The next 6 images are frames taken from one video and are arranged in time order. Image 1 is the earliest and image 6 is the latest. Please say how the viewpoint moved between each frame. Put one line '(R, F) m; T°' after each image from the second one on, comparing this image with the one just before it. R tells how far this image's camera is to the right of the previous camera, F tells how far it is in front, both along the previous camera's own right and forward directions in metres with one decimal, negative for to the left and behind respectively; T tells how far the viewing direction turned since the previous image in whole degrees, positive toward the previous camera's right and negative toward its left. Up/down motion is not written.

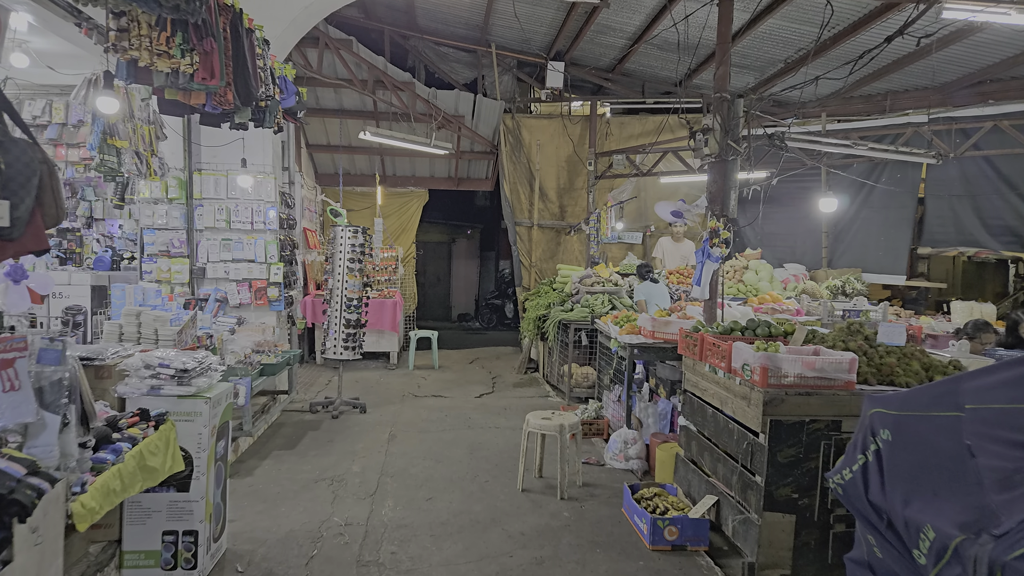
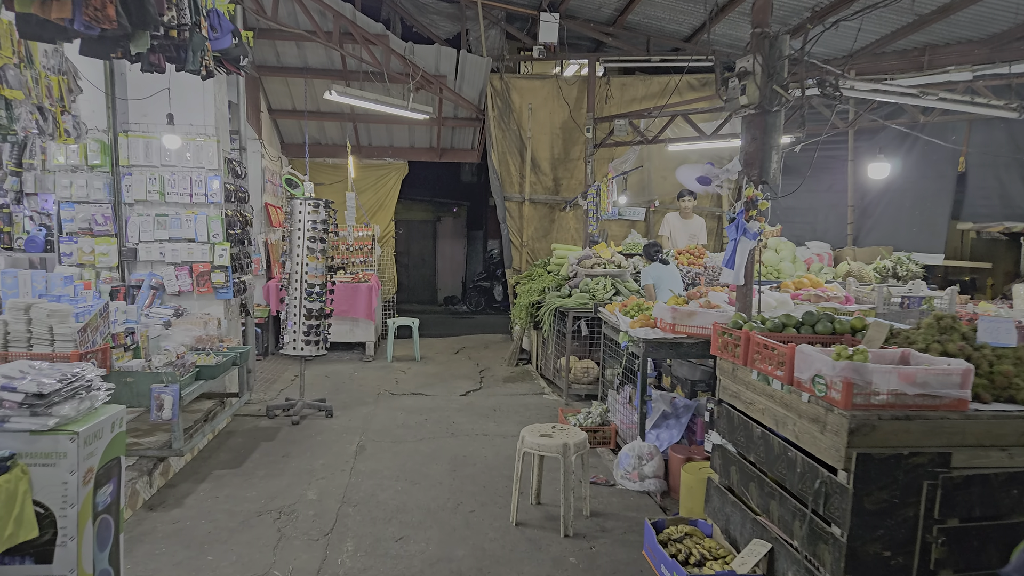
(0.0, +0.9) m; +1°
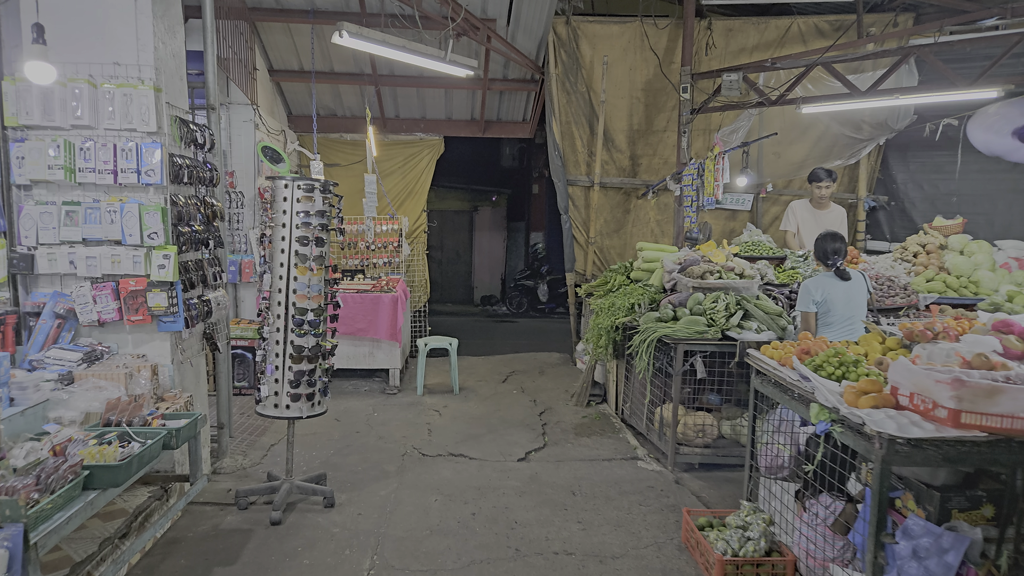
(-0.3, +1.8) m; -3°
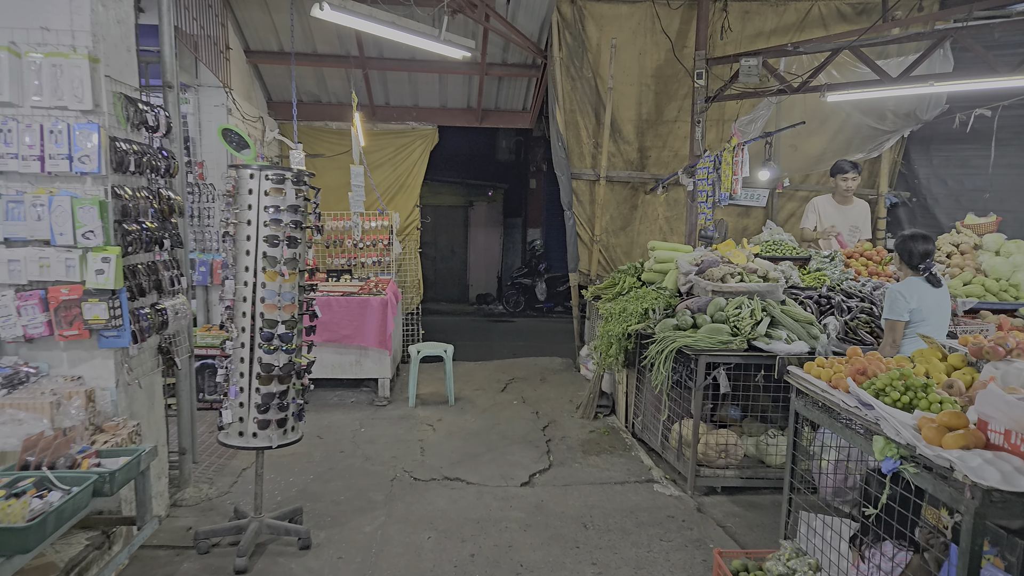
(0.0, +0.5) m; 0°
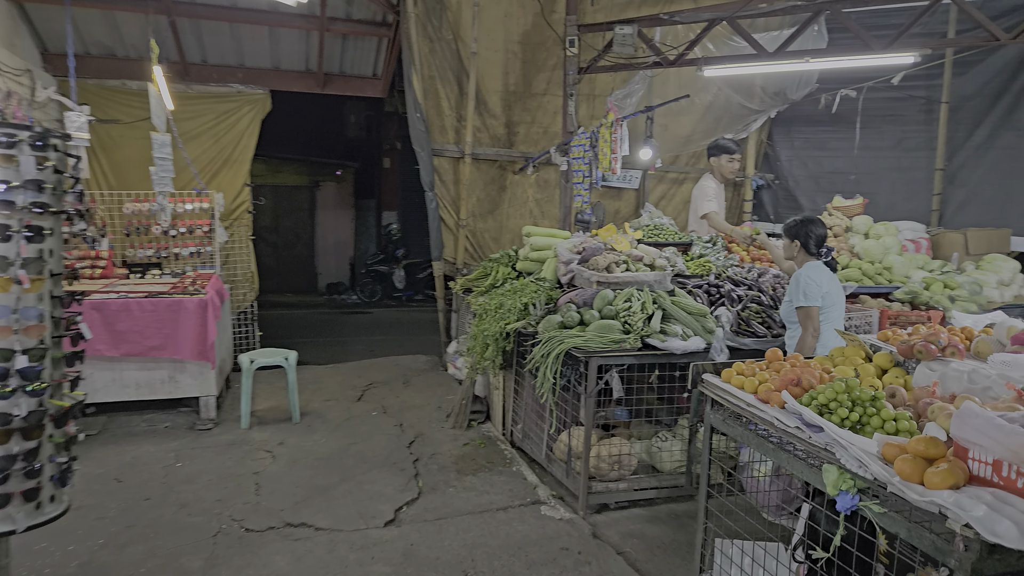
(0.0, +0.7) m; +13°
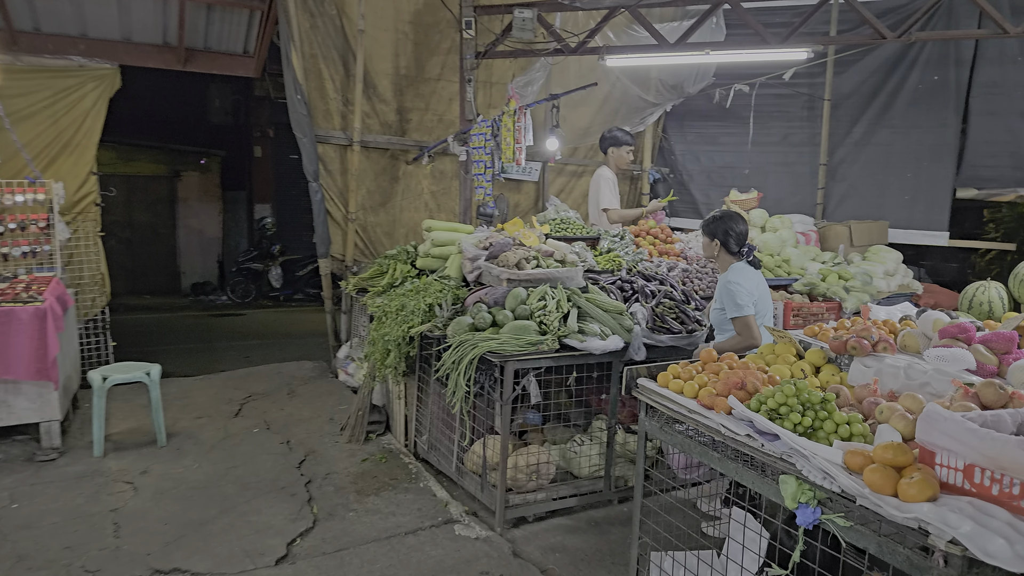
(-0.1, +0.3) m; +10°
